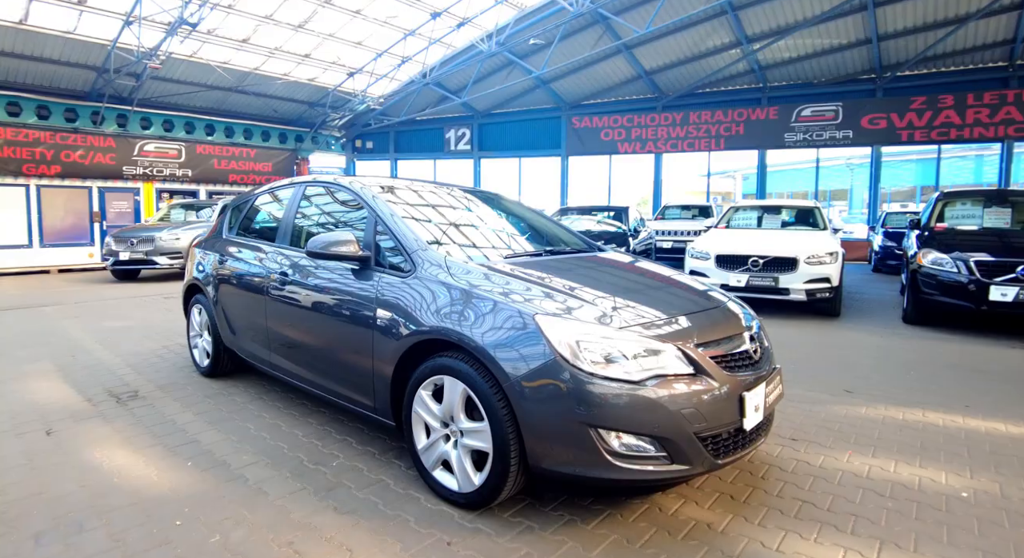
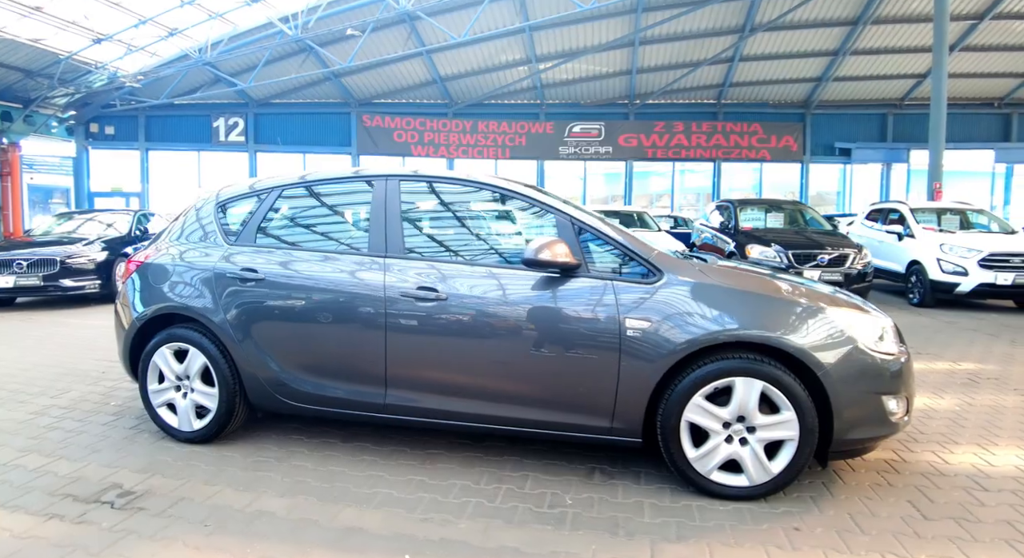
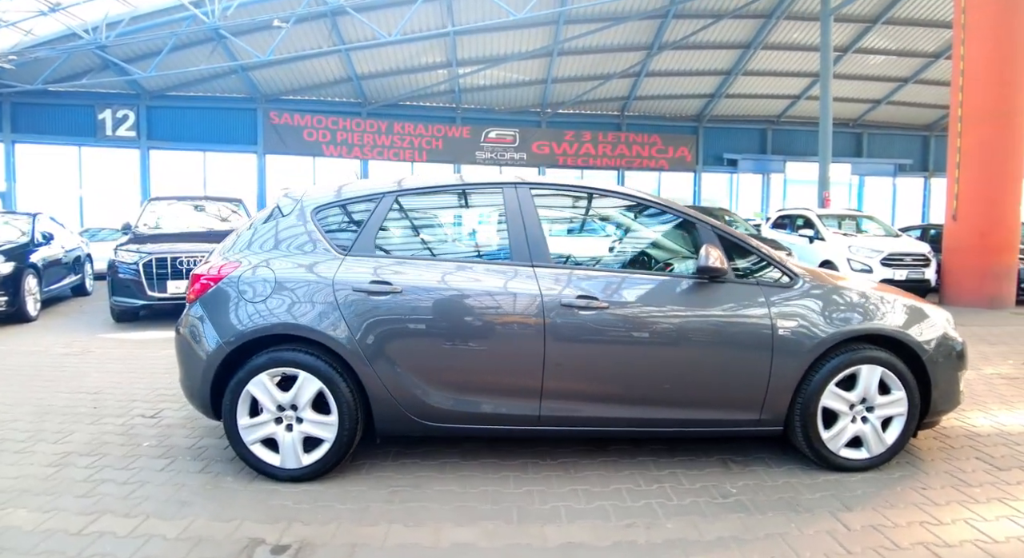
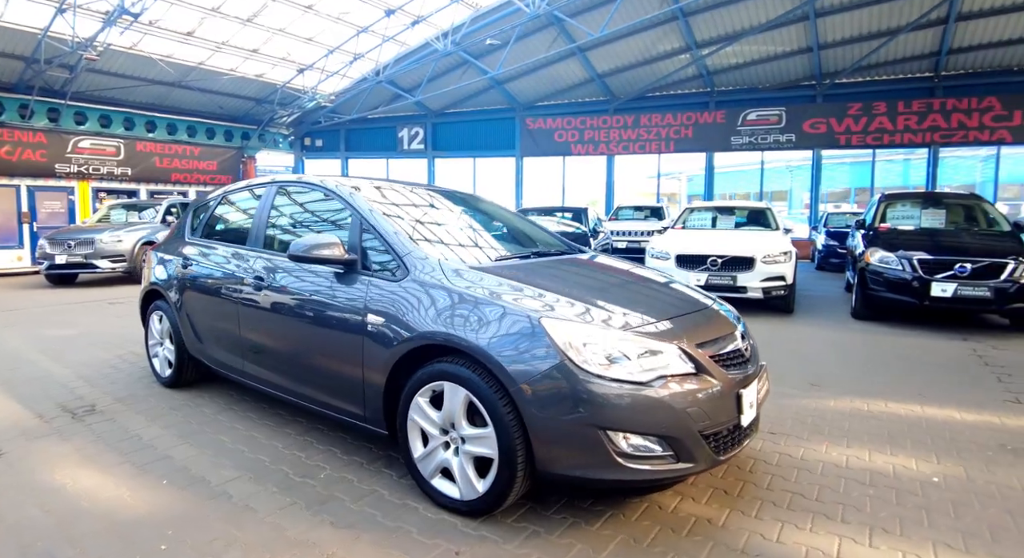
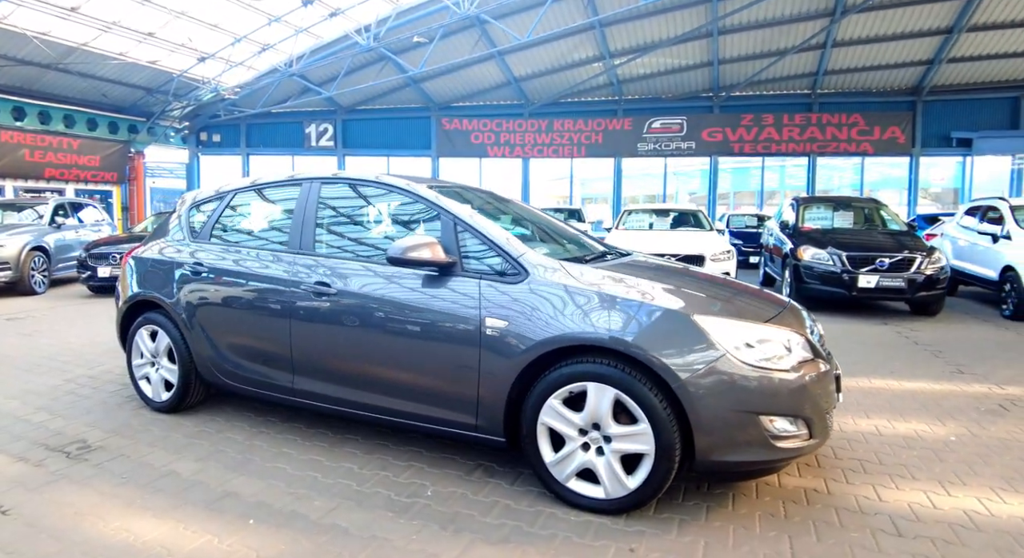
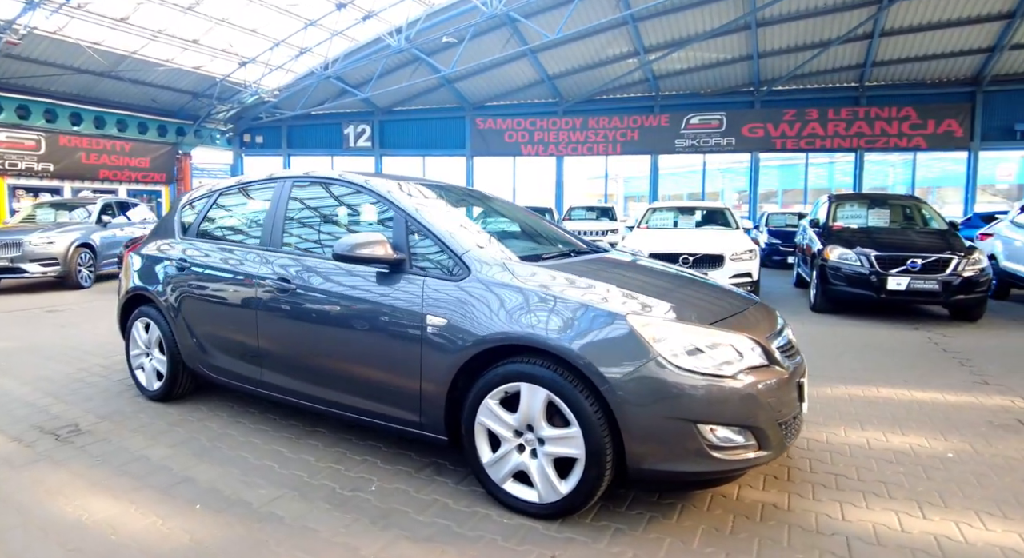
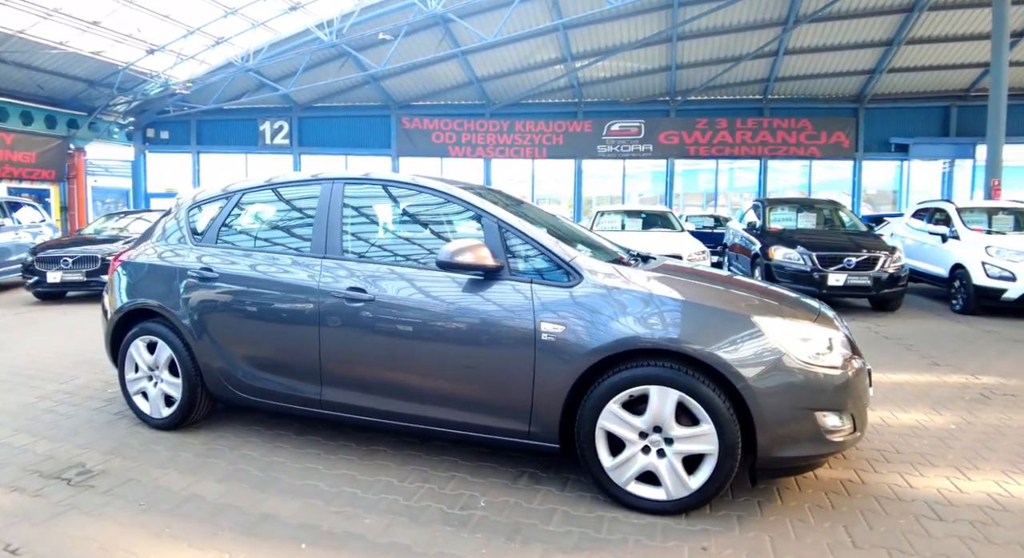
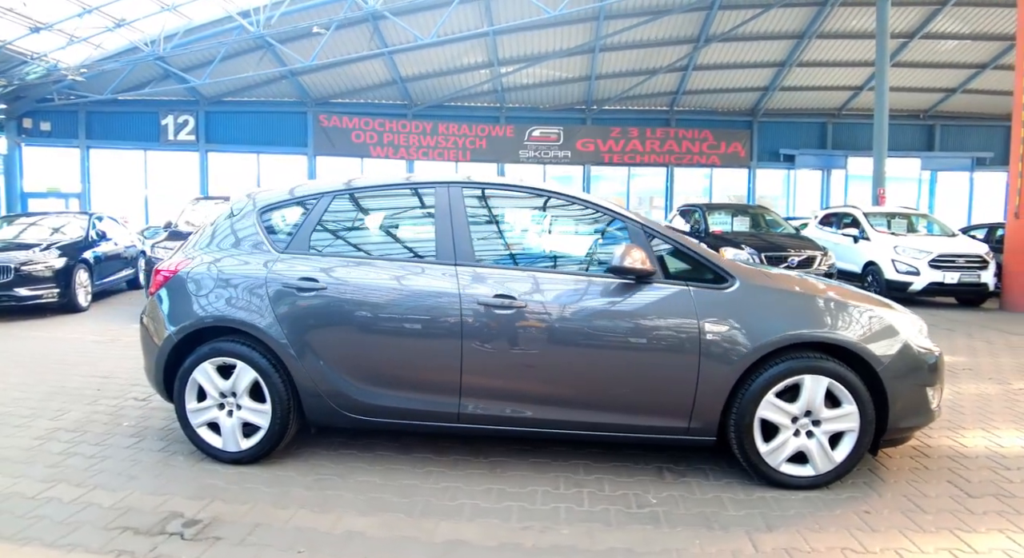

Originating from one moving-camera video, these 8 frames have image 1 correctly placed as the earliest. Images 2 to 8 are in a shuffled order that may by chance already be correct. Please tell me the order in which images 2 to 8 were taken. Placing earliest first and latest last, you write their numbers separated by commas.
4, 6, 5, 7, 2, 8, 3
